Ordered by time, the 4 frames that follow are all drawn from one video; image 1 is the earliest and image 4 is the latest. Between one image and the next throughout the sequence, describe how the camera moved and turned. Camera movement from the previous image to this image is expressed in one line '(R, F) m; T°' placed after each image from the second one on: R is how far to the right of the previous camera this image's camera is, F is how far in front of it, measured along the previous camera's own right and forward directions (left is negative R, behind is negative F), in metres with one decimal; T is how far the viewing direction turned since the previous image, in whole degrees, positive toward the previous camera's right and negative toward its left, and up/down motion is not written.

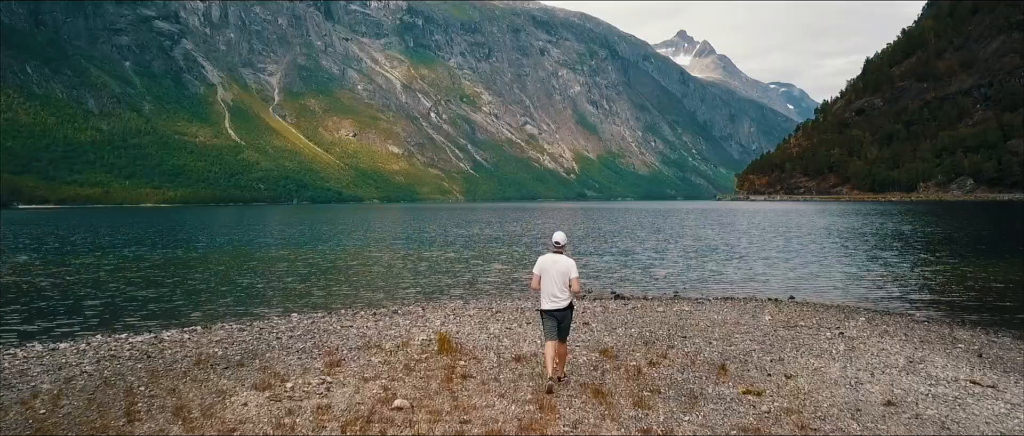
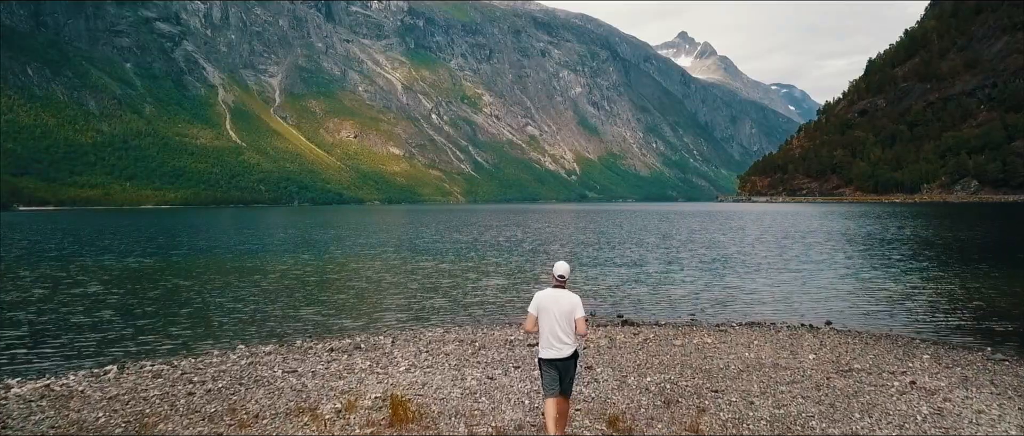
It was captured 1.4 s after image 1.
(+0.2, +2.0) m; 0°
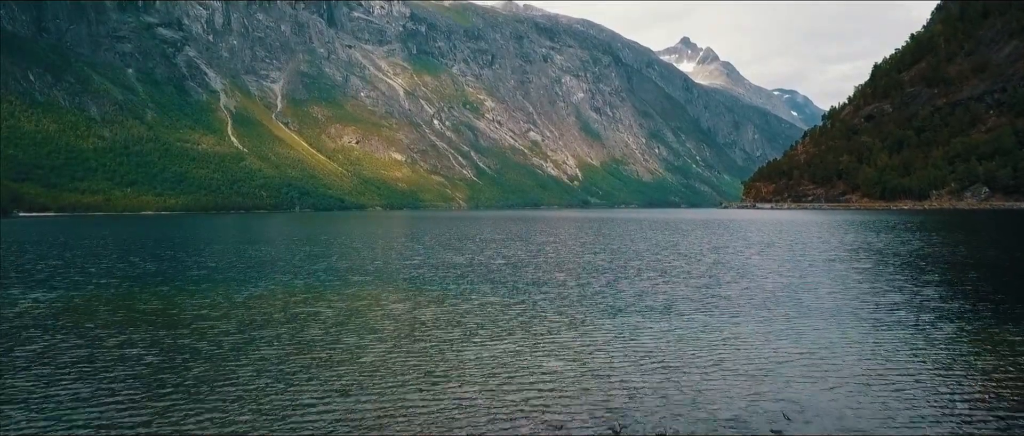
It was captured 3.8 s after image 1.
(+0.2, +4.8) m; 0°
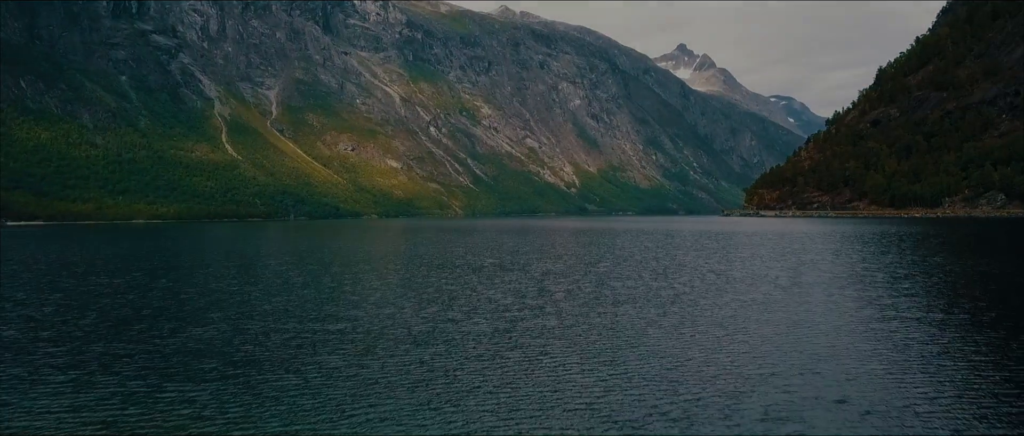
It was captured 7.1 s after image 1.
(-0.3, +11.1) m; 0°
